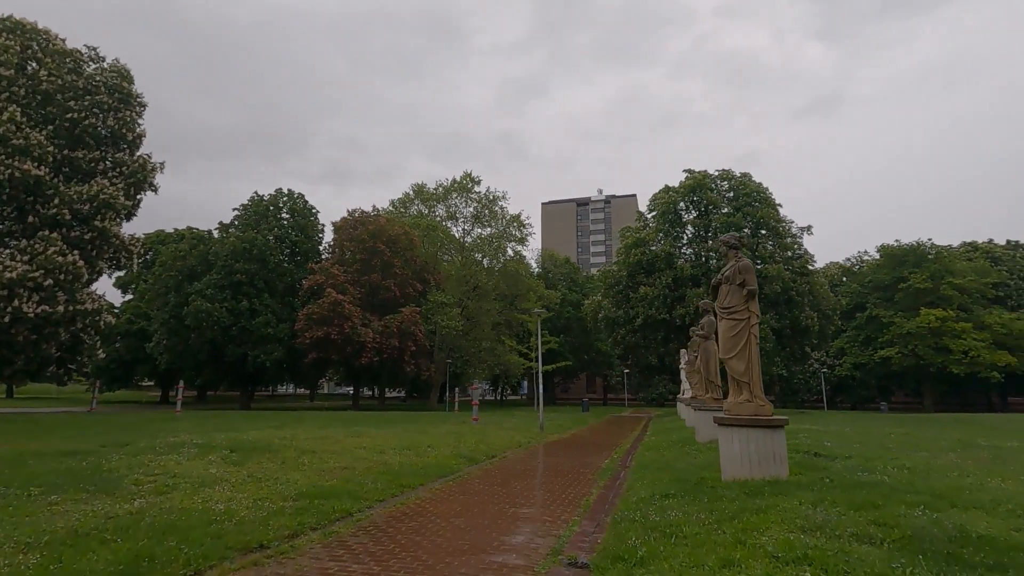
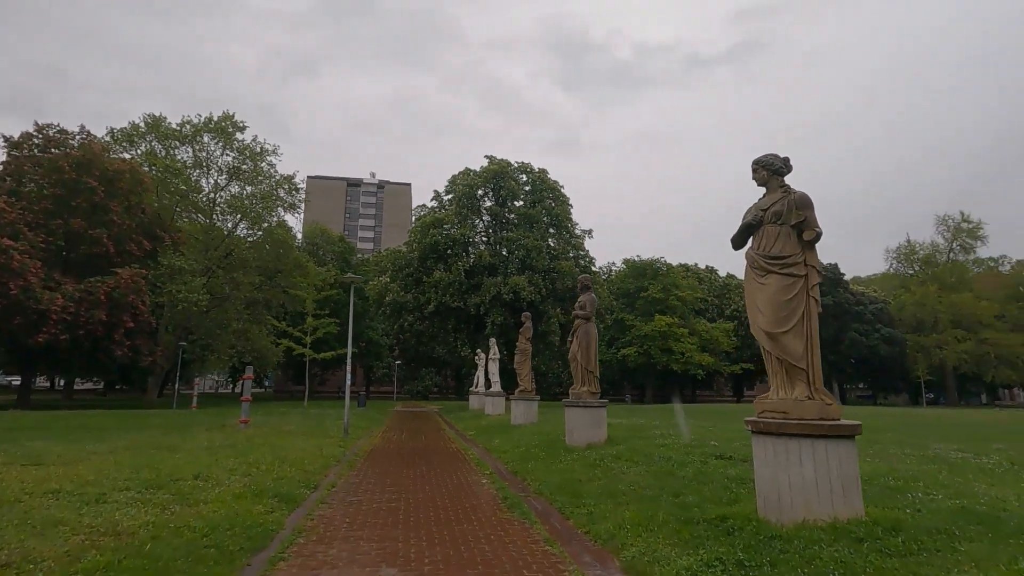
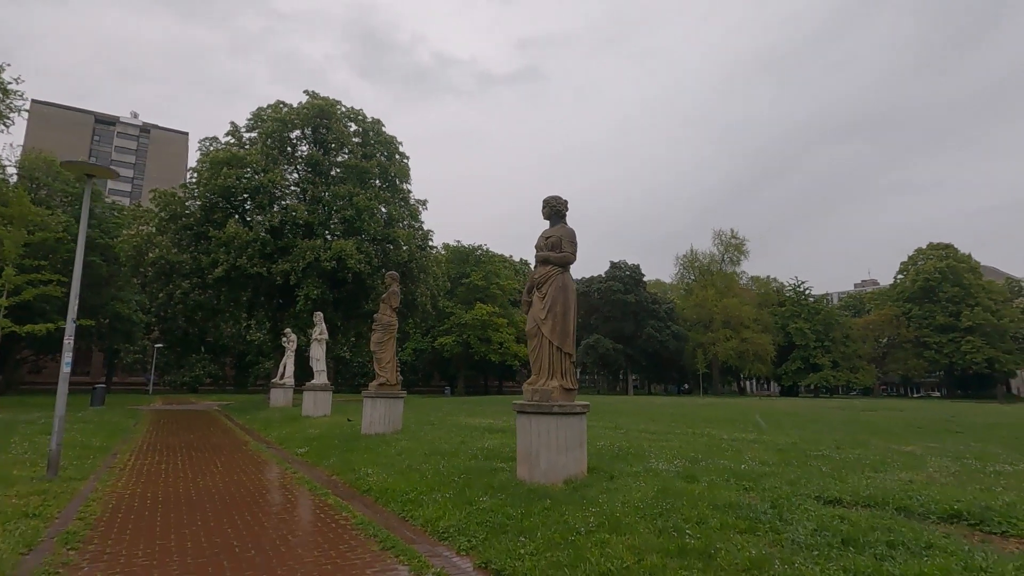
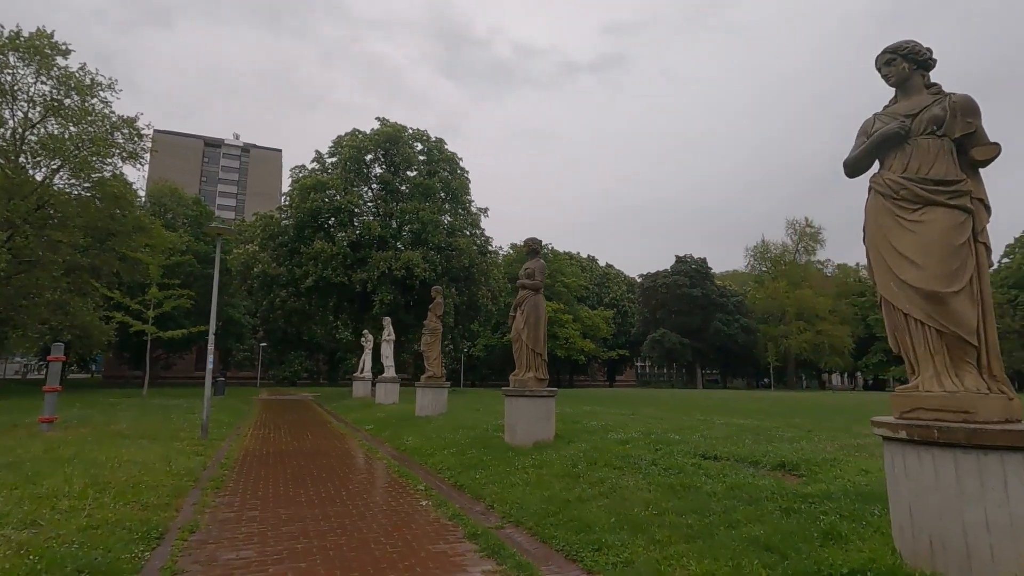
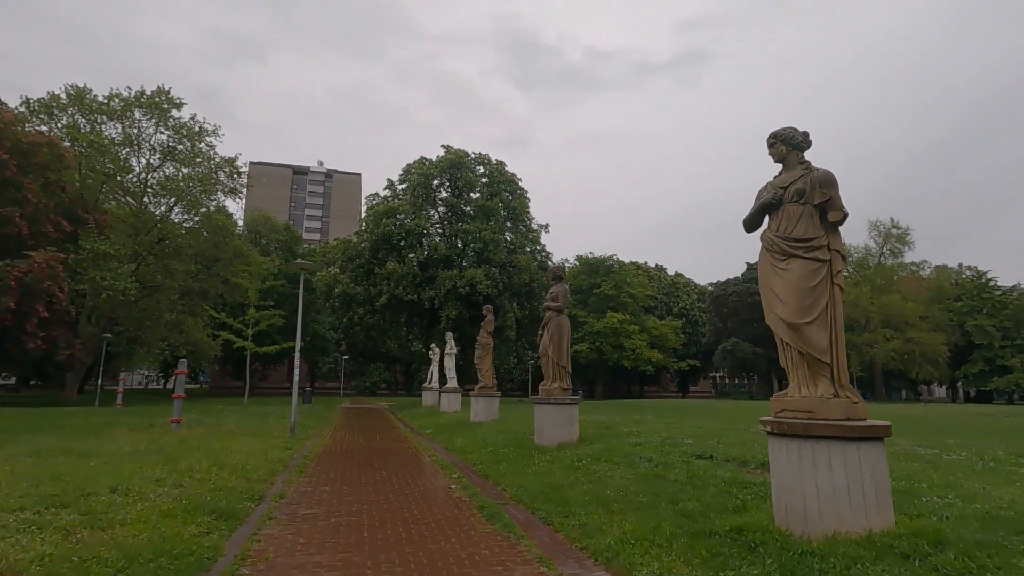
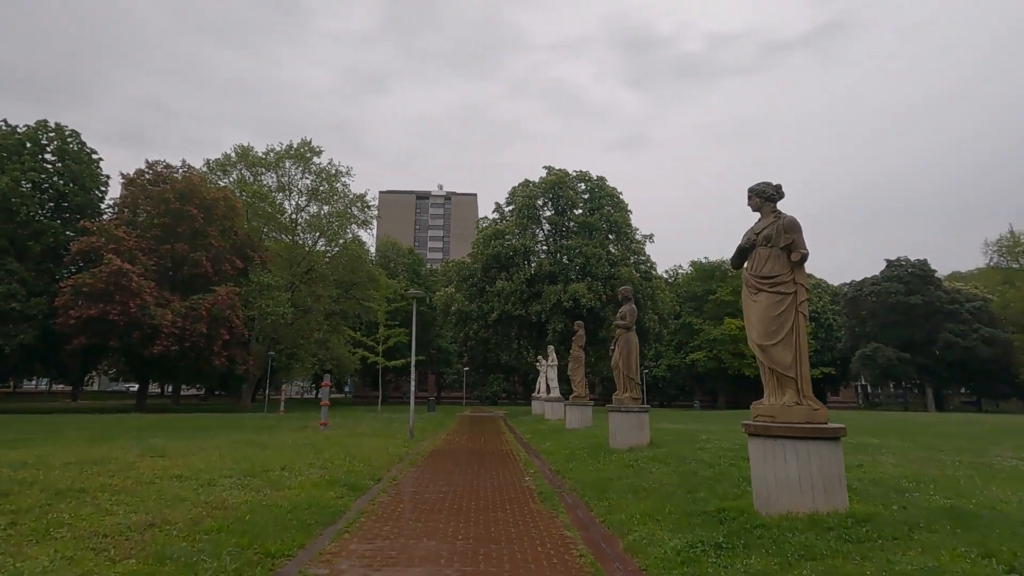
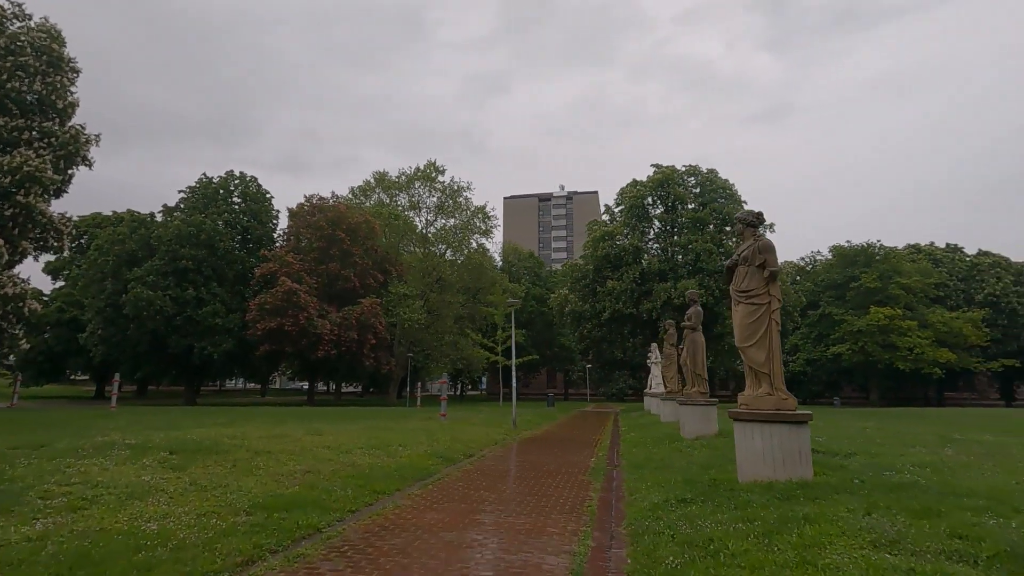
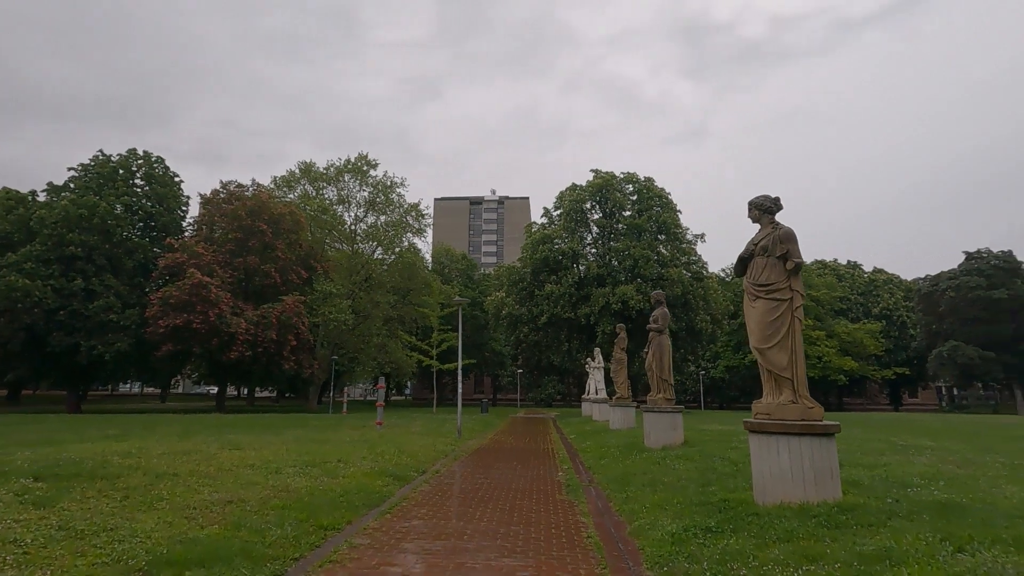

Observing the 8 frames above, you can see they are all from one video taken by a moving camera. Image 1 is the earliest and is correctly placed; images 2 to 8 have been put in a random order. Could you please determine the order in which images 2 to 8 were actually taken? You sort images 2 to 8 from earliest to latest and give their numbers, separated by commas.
7, 8, 6, 2, 5, 4, 3
